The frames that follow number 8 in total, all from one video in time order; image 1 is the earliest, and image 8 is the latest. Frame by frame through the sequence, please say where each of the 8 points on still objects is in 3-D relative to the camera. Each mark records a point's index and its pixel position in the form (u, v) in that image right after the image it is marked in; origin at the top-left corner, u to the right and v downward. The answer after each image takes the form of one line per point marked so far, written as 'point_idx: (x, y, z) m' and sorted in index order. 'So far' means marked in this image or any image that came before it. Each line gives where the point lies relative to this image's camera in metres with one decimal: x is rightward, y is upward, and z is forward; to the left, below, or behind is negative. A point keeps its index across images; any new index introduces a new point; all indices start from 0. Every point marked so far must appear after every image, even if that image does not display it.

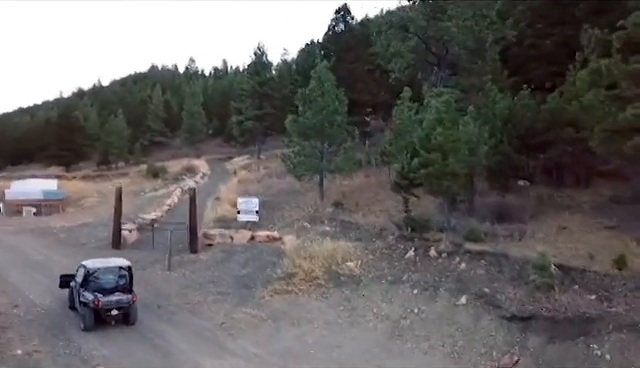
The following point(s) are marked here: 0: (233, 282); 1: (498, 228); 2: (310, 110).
0: (-2.3, -2.6, +13.2) m
1: (+4.8, -1.1, +13.2) m
2: (-0.4, +2.8, +18.5) m
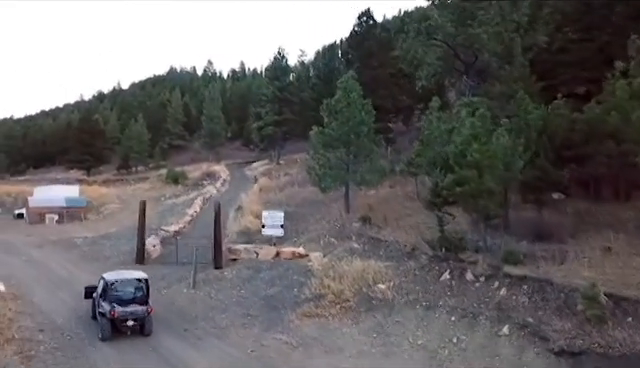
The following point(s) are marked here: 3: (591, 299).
0: (-1.6, -3.1, +12.8) m
1: (+5.5, -1.6, +12.5) m
2: (+0.6, +2.3, +18.0) m
3: (+5.1, -2.2, +9.3) m
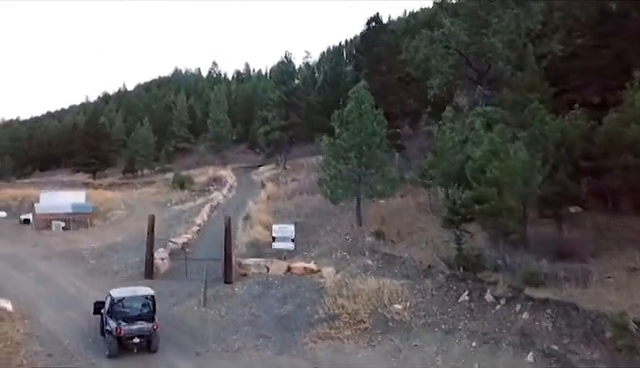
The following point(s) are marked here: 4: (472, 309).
0: (-1.2, -3.5, +12.5) m
1: (+5.9, -2.0, +12.2) m
2: (+1.0, +1.9, +17.7) m
3: (+5.5, -2.6, +8.9) m
4: (+3.4, -2.8, +11.2) m
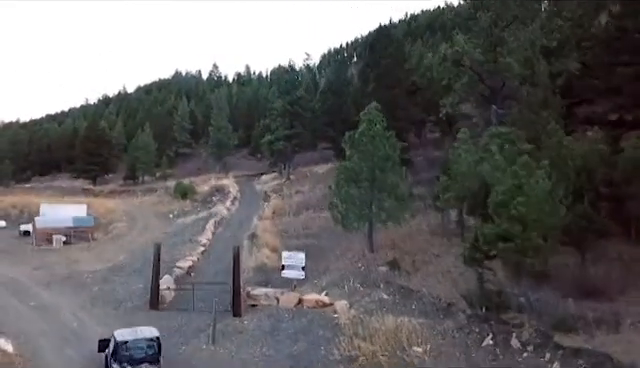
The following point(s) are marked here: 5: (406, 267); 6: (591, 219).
0: (-0.8, -4.4, +11.9) m
1: (+6.2, -2.9, +11.6) m
2: (+1.3, +1.0, +17.1) m
3: (+5.8, -3.4, +8.4) m
4: (+3.8, -3.7, +10.6) m
5: (+2.7, -2.6, +15.7) m
6: (+7.8, -1.0, +14.4) m
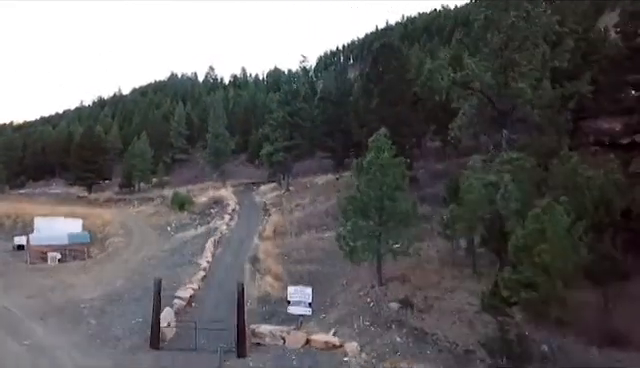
0: (-0.6, -5.4, +11.3) m
1: (+6.5, -3.9, +11.0) m
2: (+1.6, 0.0, +16.5) m
3: (+6.1, -4.4, +7.8) m
4: (+4.1, -4.7, +10.0) m
5: (+2.9, -3.6, +15.1) m
6: (+8.1, -1.9, +13.8) m
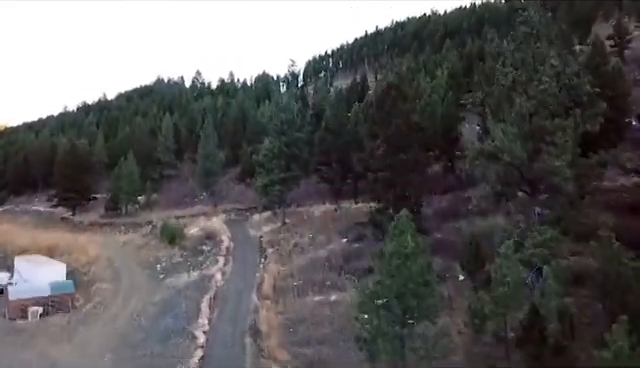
0: (+0.1, -8.1, +9.4) m
1: (+7.1, -6.6, +9.3) m
2: (+2.0, -2.7, +14.7) m
3: (+6.8, -7.2, +6.1) m
4: (+4.7, -7.4, +8.3) m
5: (+3.4, -6.3, +13.3) m
6: (+8.6, -4.7, +12.2) m
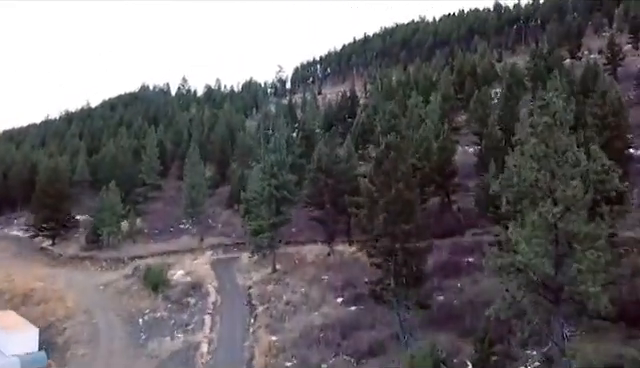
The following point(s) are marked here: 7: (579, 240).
0: (+0.2, -11.6, +7.3) m
1: (+7.3, -10.1, +7.4) m
2: (+2.1, -6.2, +12.6) m
3: (+7.1, -10.6, +4.2) m
4: (+5.0, -10.9, +6.3) m
5: (+3.5, -9.8, +11.3) m
6: (+8.7, -8.1, +10.3) m
7: (+7.8, -1.6, +14.8) m
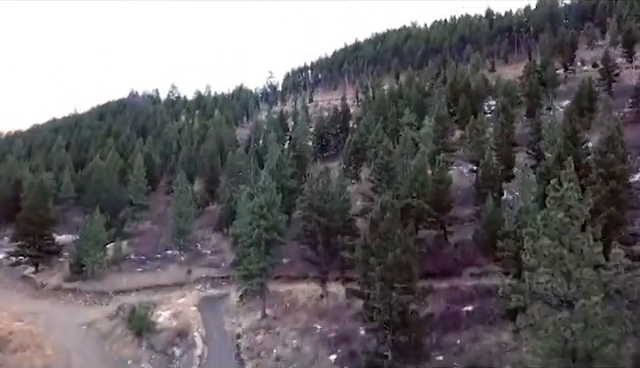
0: (+0.2, -14.7, +5.7) m
1: (+7.3, -13.1, +5.9) m
2: (+1.9, -9.2, +11.0) m
3: (+7.1, -13.6, +2.6) m
4: (+4.9, -13.9, +4.7) m
5: (+3.4, -12.8, +9.7) m
6: (+8.6, -11.1, +8.8) m
7: (+7.6, -4.6, +13.2) m
